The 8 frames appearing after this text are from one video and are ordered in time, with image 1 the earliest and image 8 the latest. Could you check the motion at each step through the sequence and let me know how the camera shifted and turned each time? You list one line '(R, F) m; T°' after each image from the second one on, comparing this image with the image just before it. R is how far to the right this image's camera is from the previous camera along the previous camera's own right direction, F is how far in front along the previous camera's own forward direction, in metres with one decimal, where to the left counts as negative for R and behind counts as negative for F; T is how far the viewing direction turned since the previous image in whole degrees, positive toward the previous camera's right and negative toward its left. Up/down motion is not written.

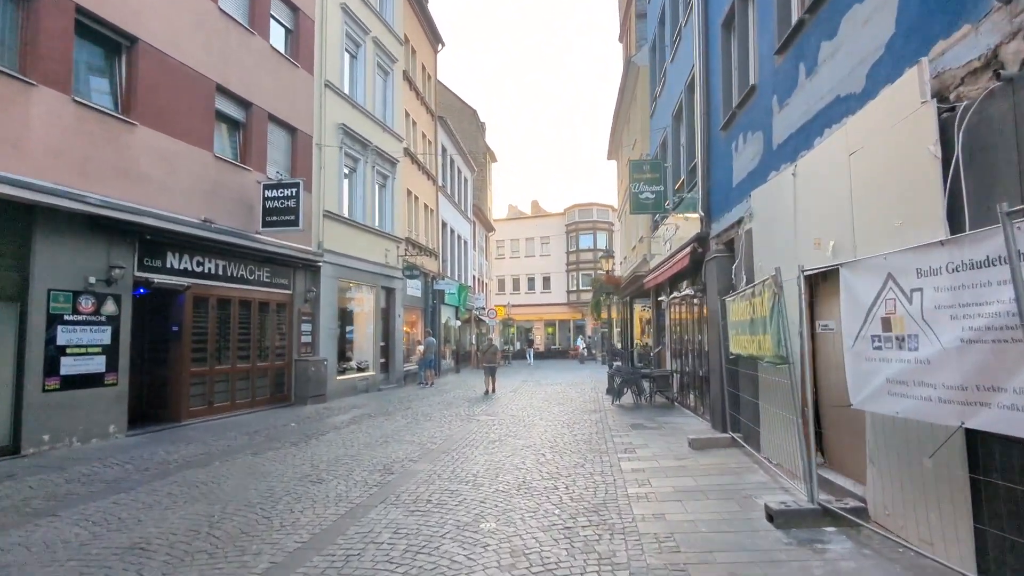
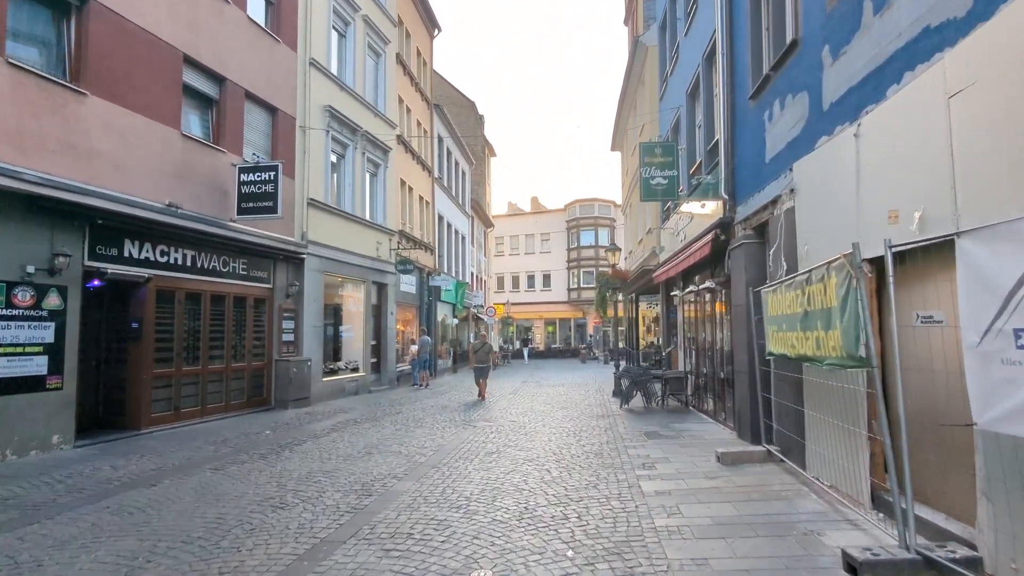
(0.0, +1.2) m; 0°
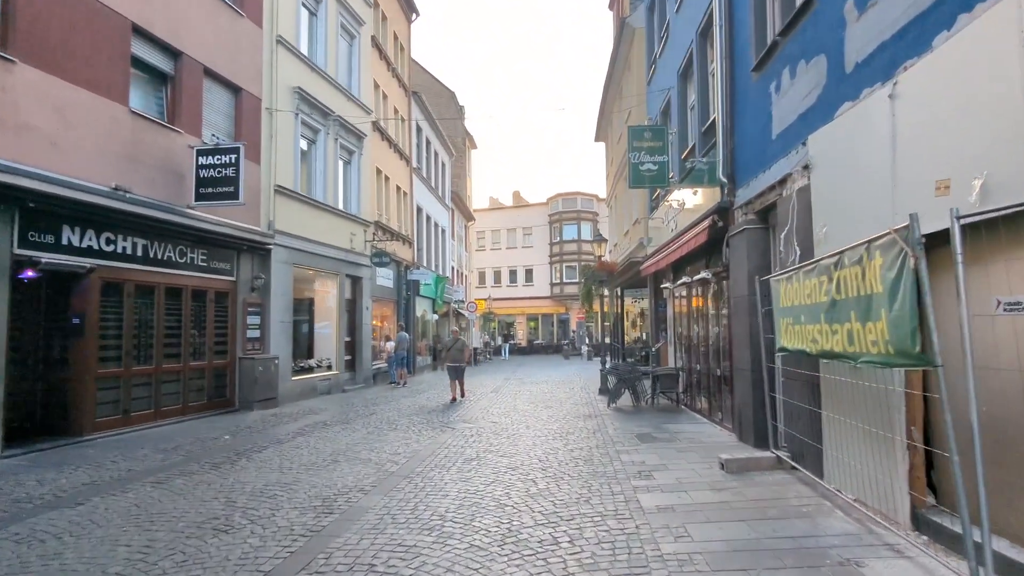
(0.0, +0.8) m; +2°
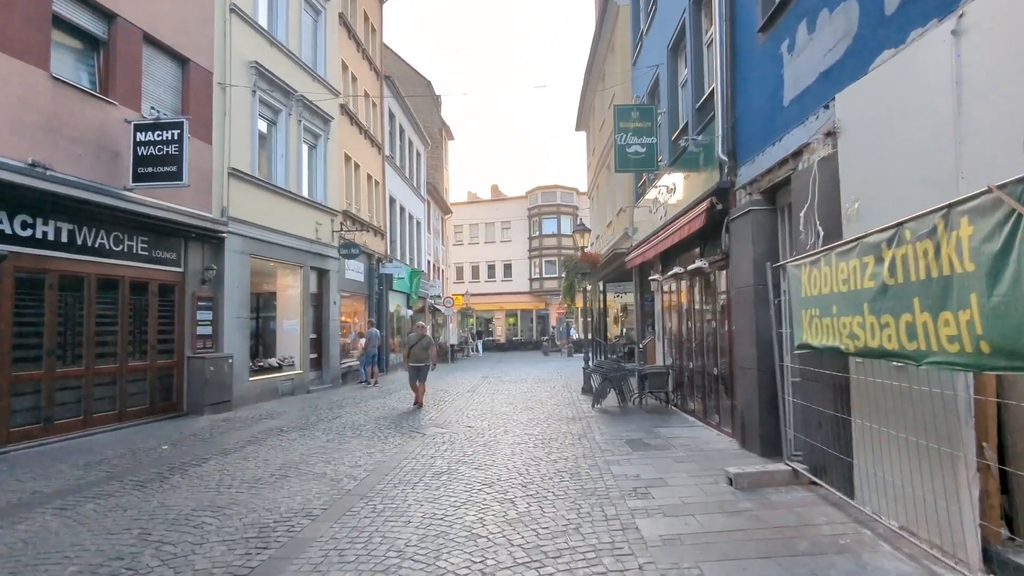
(0.0, +1.0) m; +2°
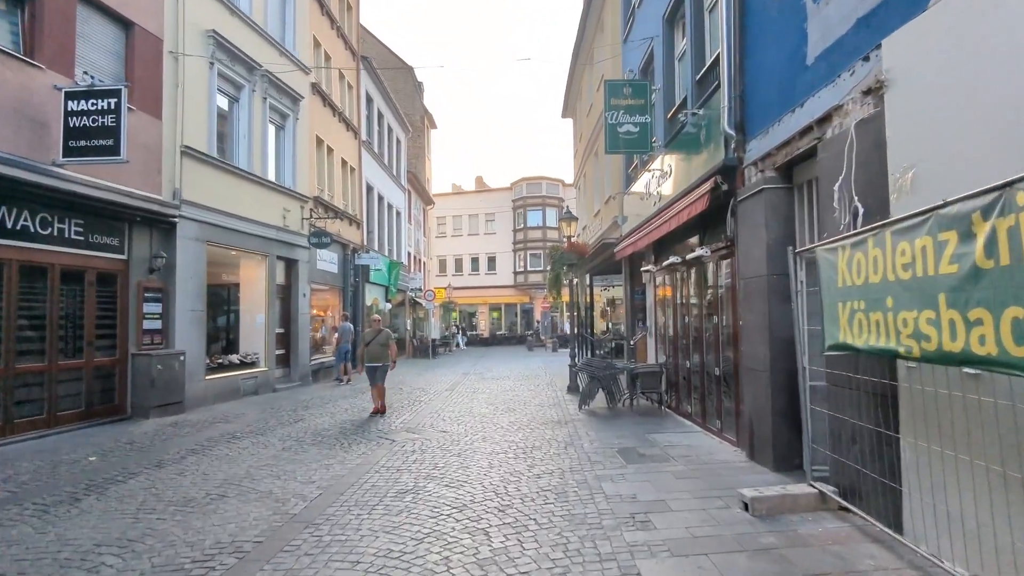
(+0.1, +1.0) m; +1°
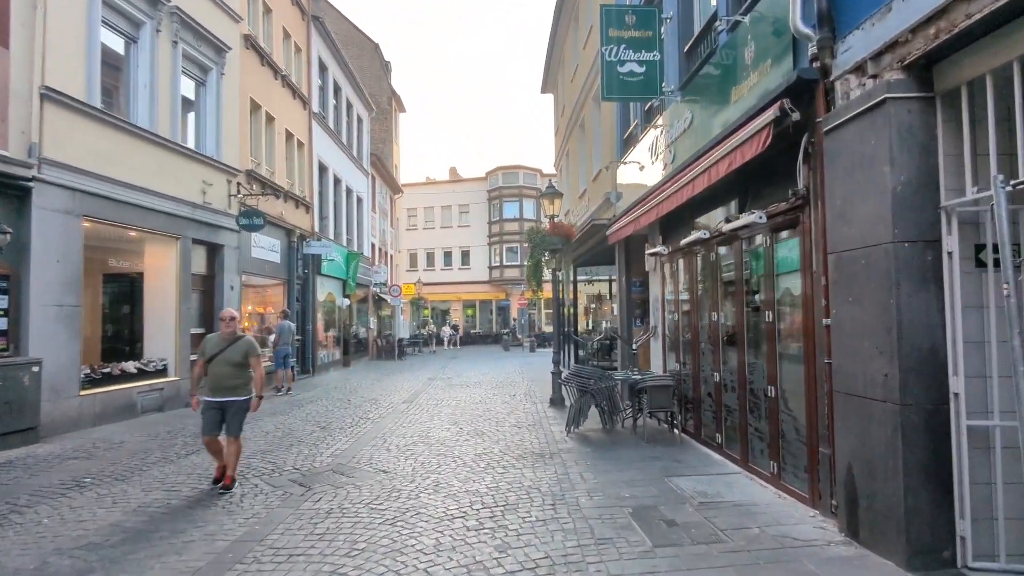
(+0.1, +2.6) m; +2°
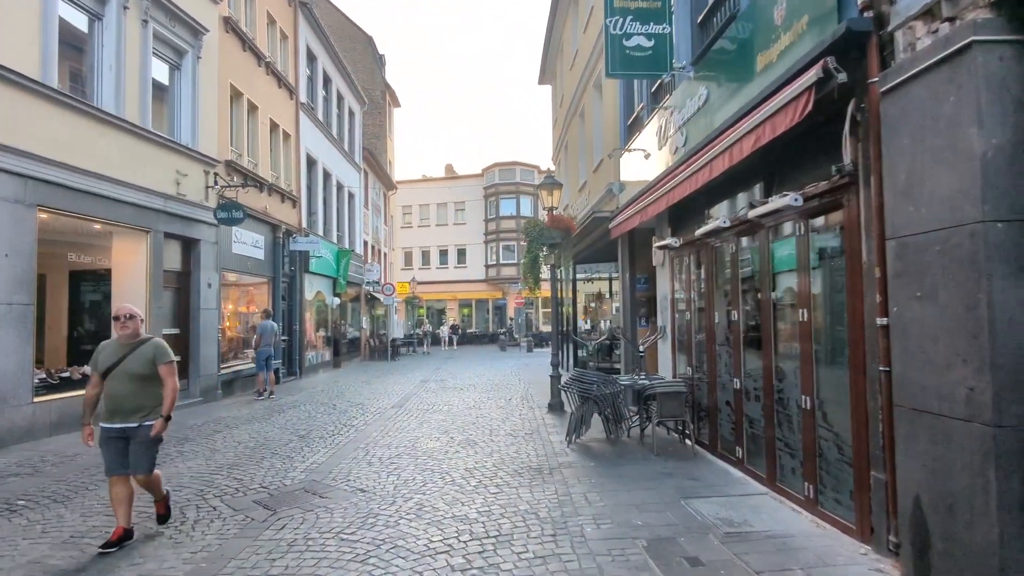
(0.0, +0.8) m; 0°
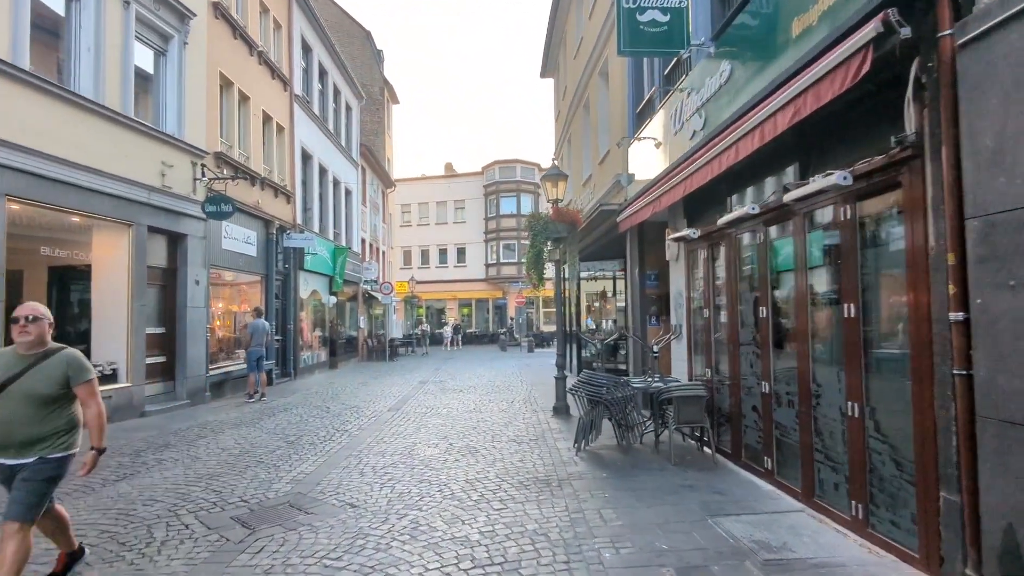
(-0.1, +0.6) m; 0°
